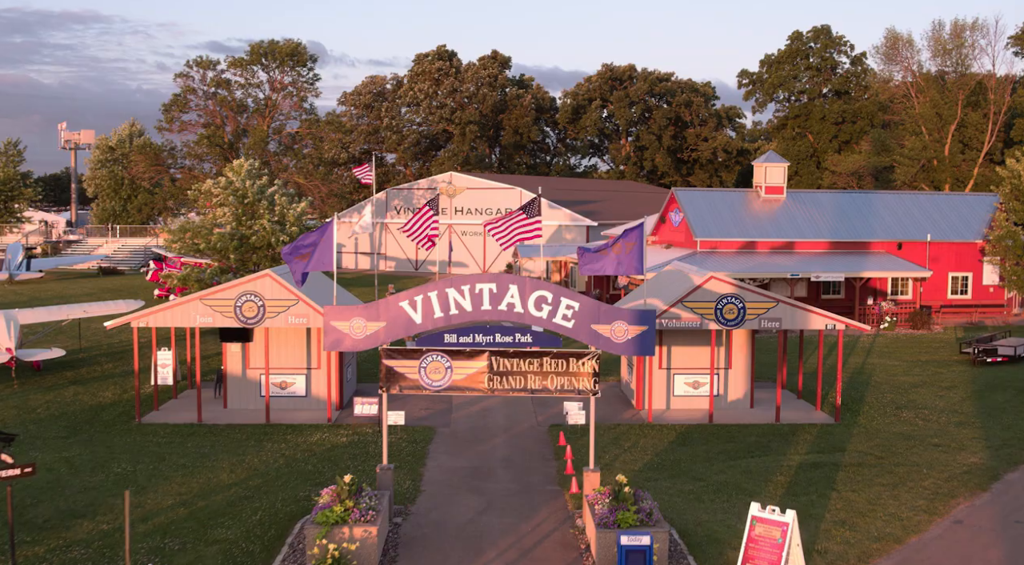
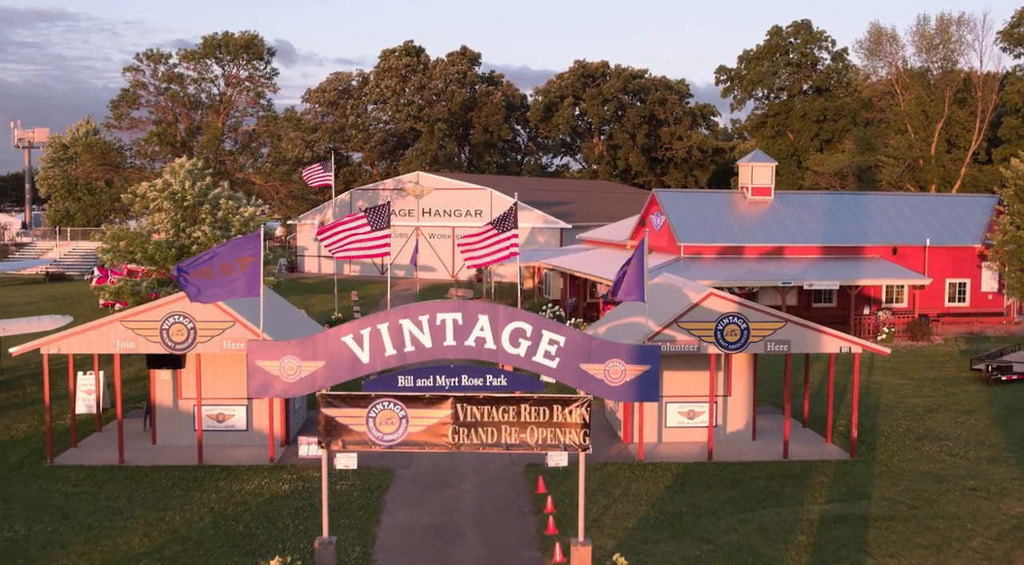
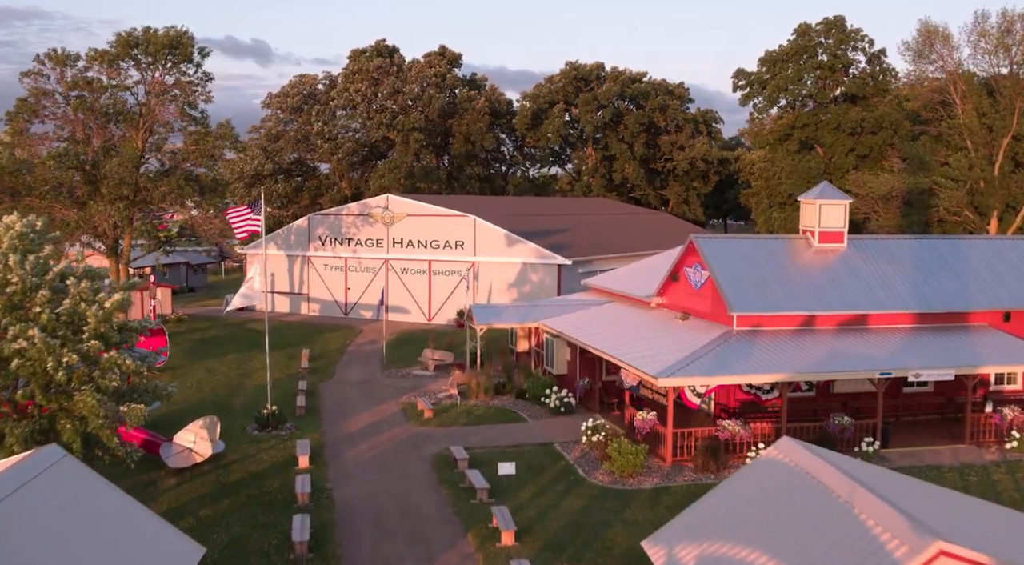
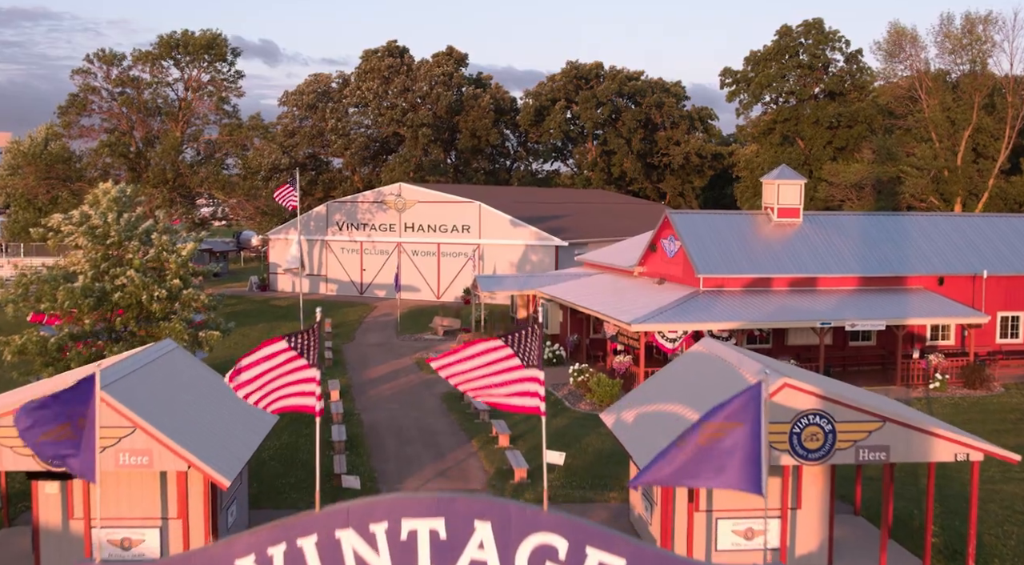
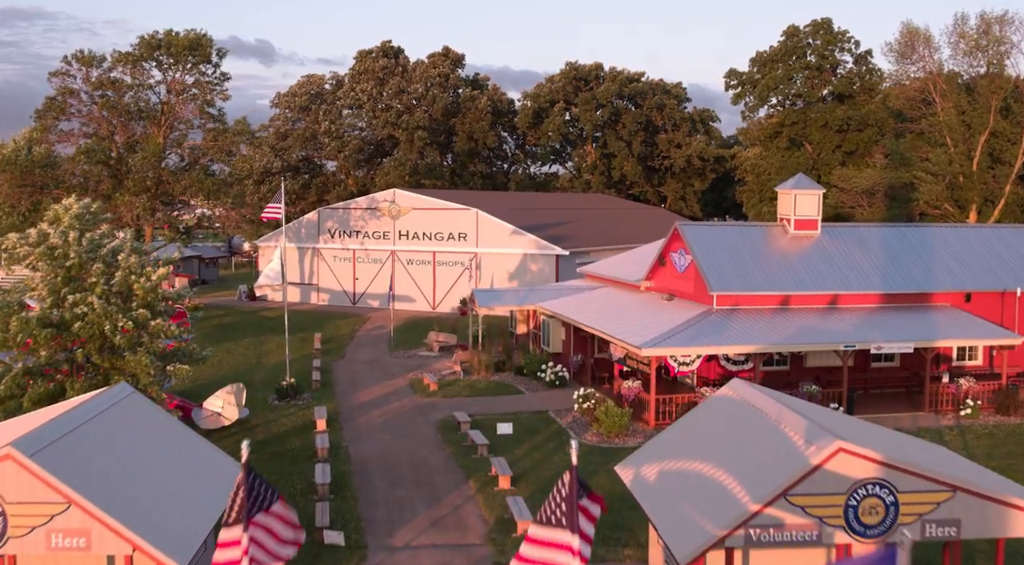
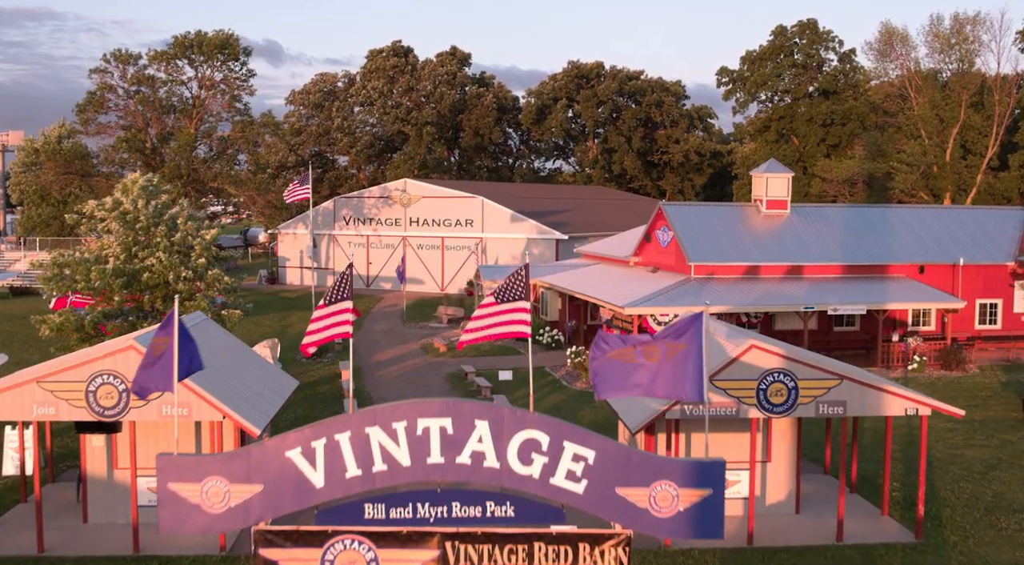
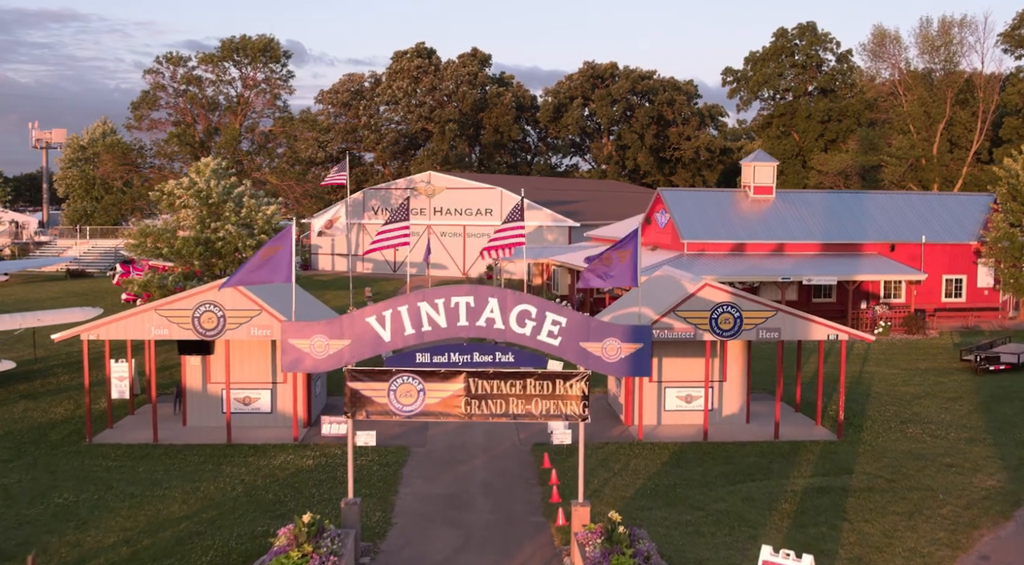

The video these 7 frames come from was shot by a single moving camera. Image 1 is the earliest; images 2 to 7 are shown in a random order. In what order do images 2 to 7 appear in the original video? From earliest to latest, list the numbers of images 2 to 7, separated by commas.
7, 2, 6, 4, 5, 3
